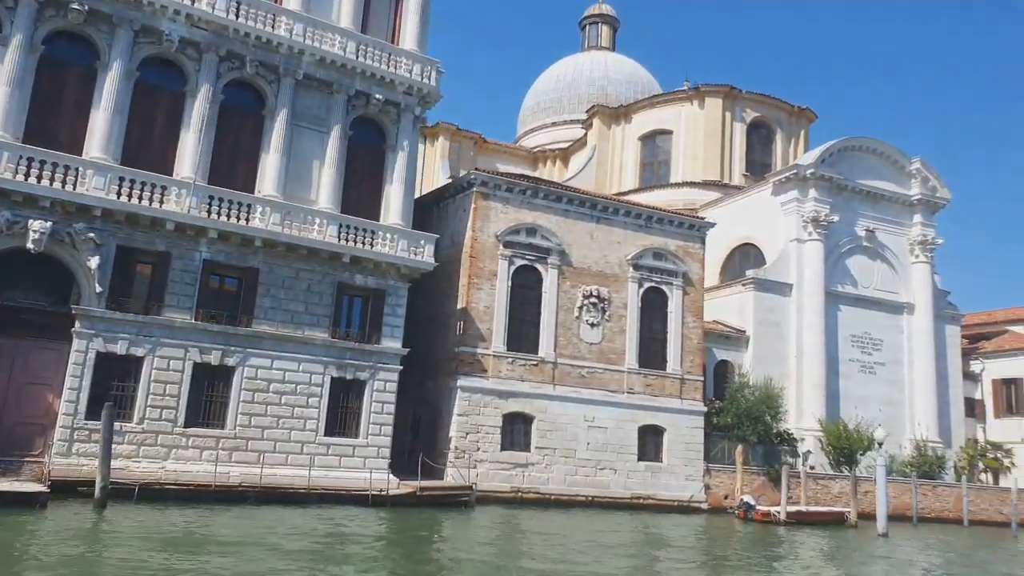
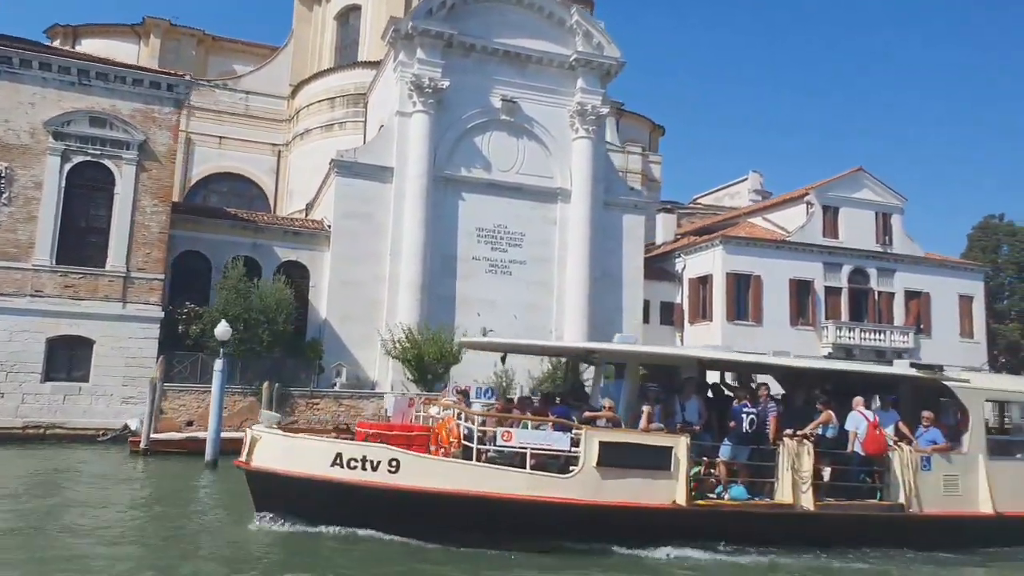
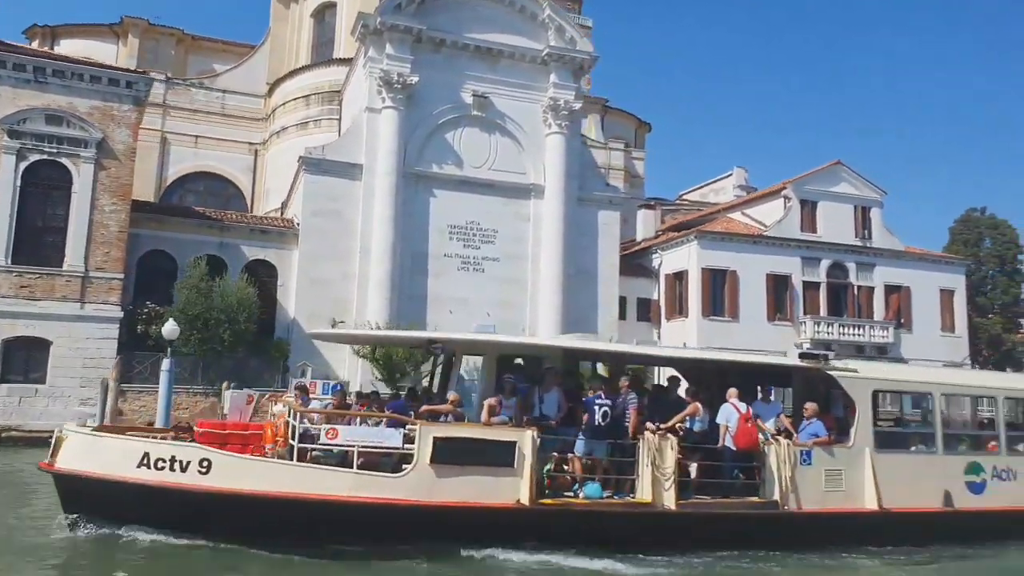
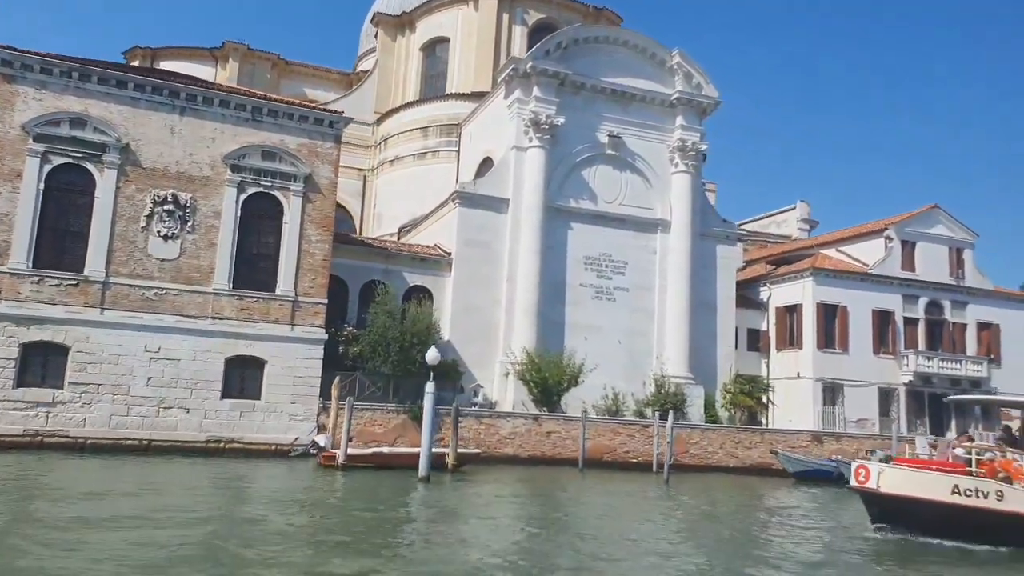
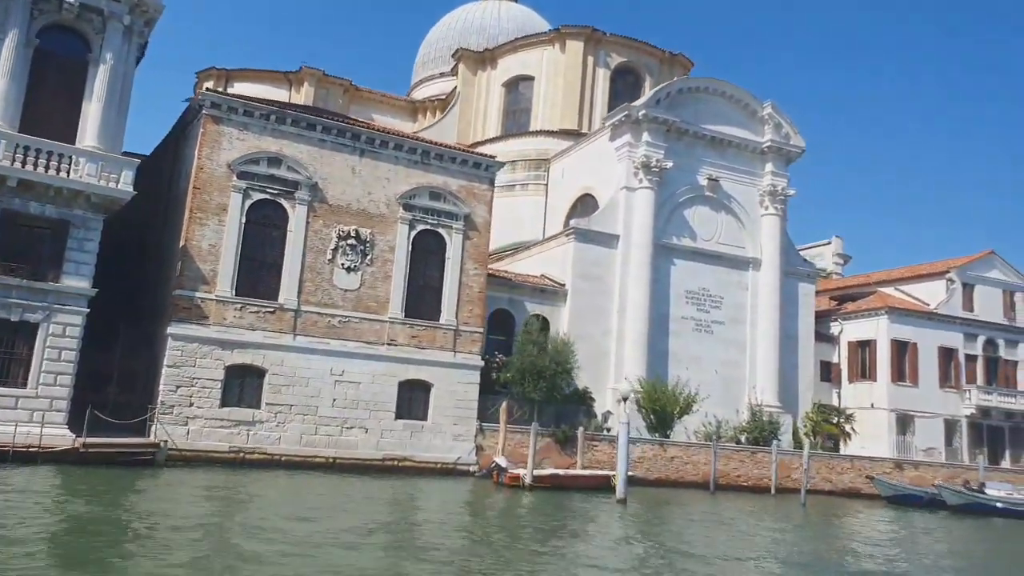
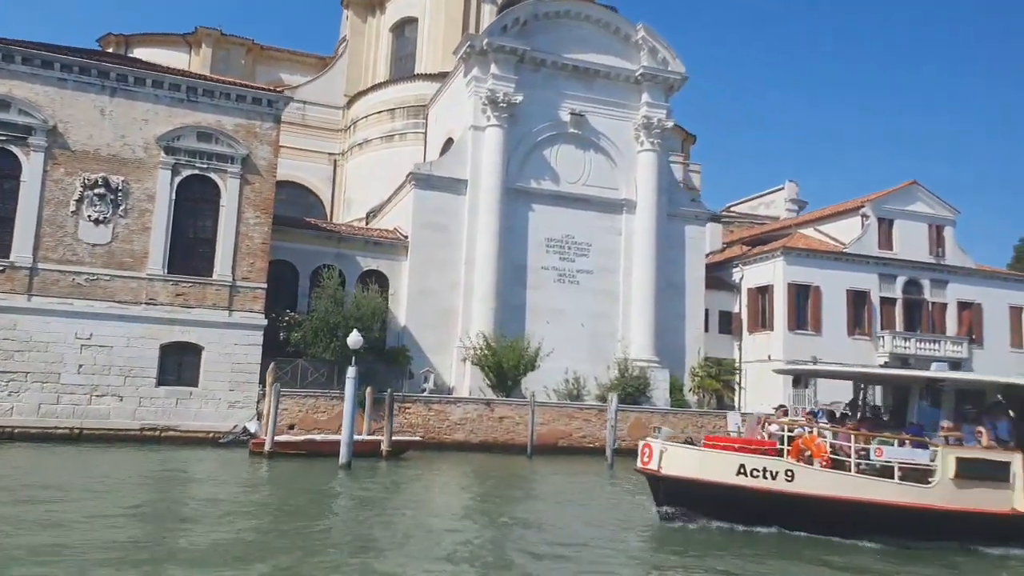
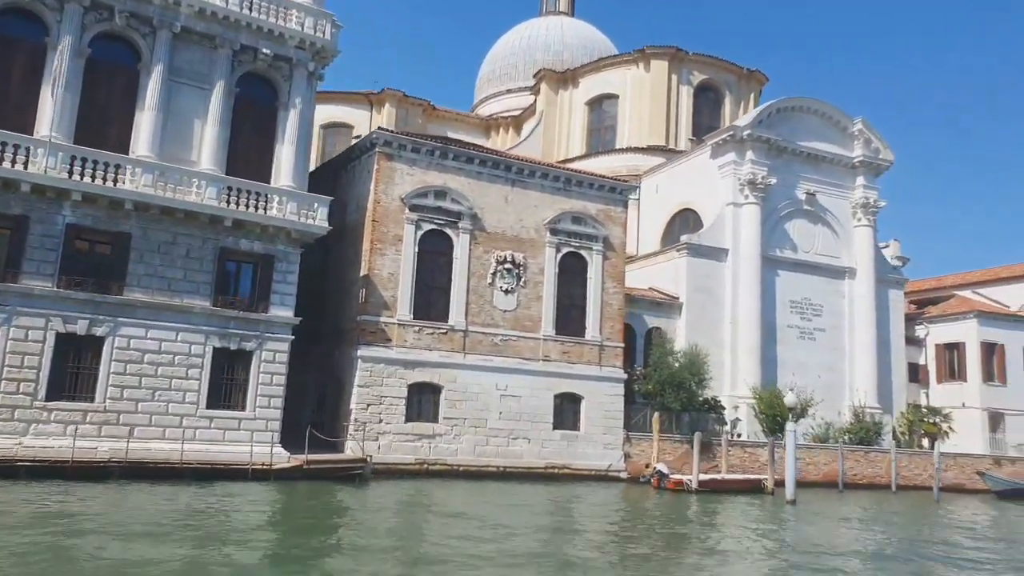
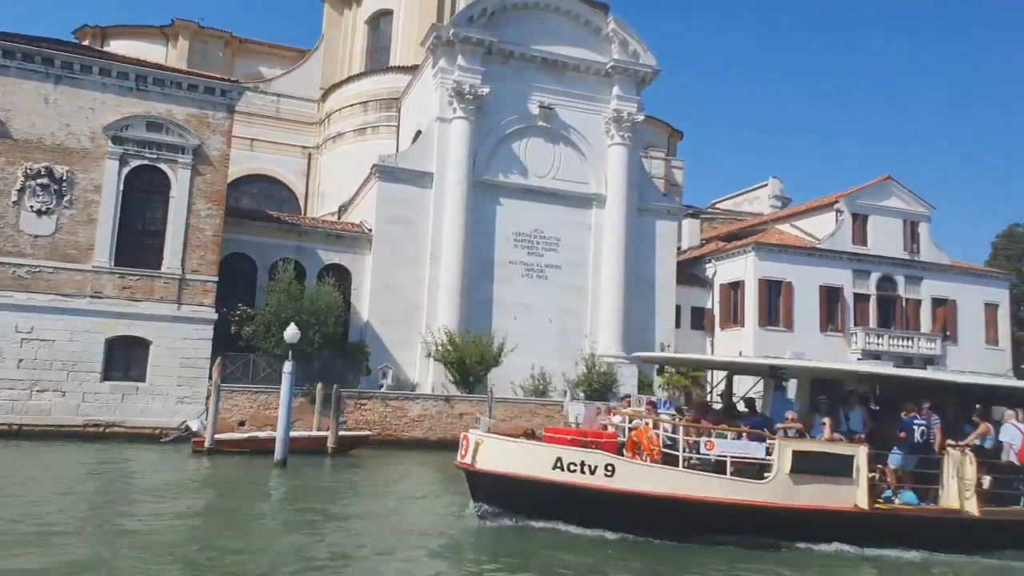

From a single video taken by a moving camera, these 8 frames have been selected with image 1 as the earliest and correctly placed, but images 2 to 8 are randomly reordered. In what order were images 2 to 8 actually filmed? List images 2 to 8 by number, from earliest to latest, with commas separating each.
7, 5, 4, 6, 8, 2, 3
